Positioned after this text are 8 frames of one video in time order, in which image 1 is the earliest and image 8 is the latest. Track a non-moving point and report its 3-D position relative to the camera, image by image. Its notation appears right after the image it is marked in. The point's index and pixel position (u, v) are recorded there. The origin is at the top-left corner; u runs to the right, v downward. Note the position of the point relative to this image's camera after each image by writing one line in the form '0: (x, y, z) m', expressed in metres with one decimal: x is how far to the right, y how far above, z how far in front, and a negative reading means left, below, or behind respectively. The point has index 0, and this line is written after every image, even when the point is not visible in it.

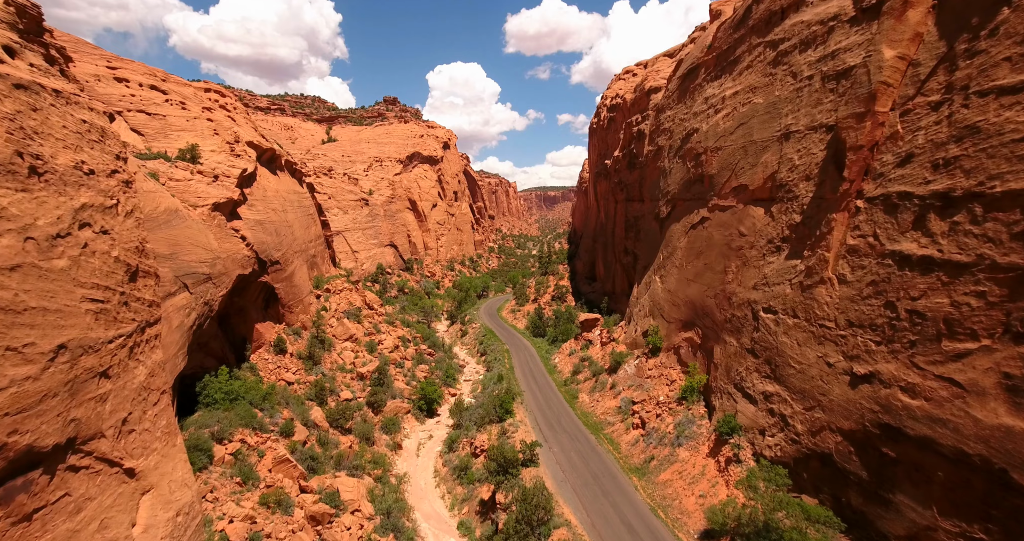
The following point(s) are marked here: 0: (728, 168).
0: (+8.5, +4.0, +19.1) m
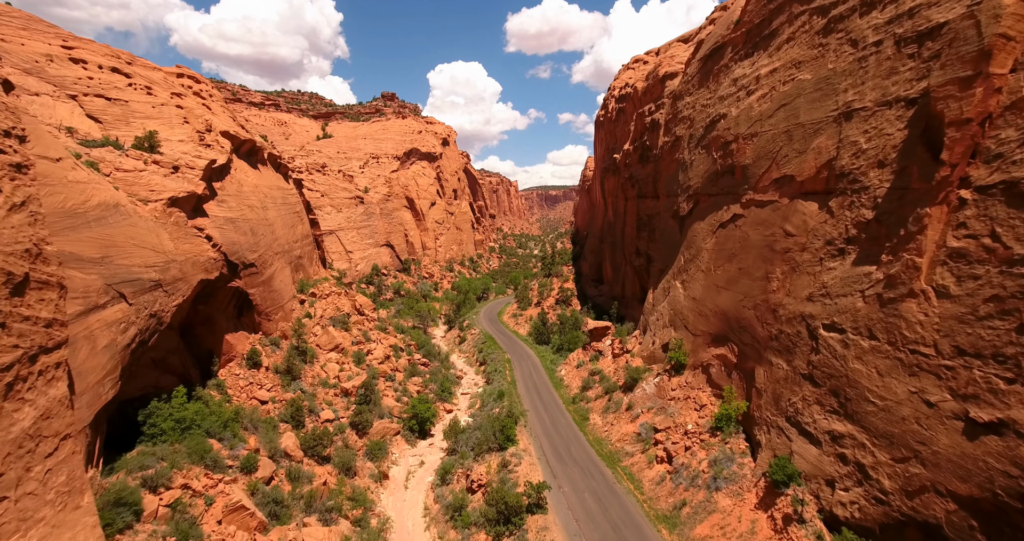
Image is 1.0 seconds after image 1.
0: (+8.5, +3.9, +16.4) m
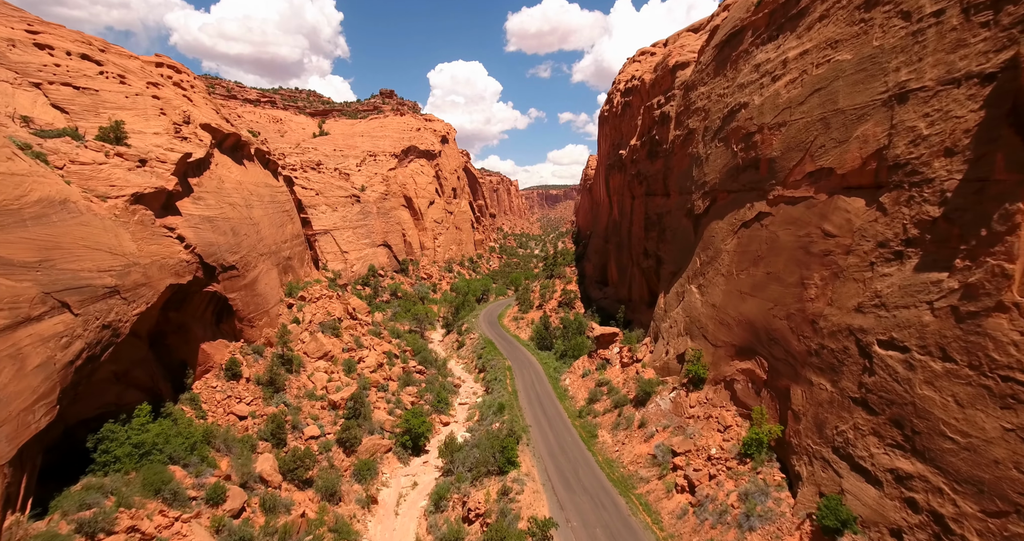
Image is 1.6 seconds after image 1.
0: (+8.6, +3.7, +14.7) m
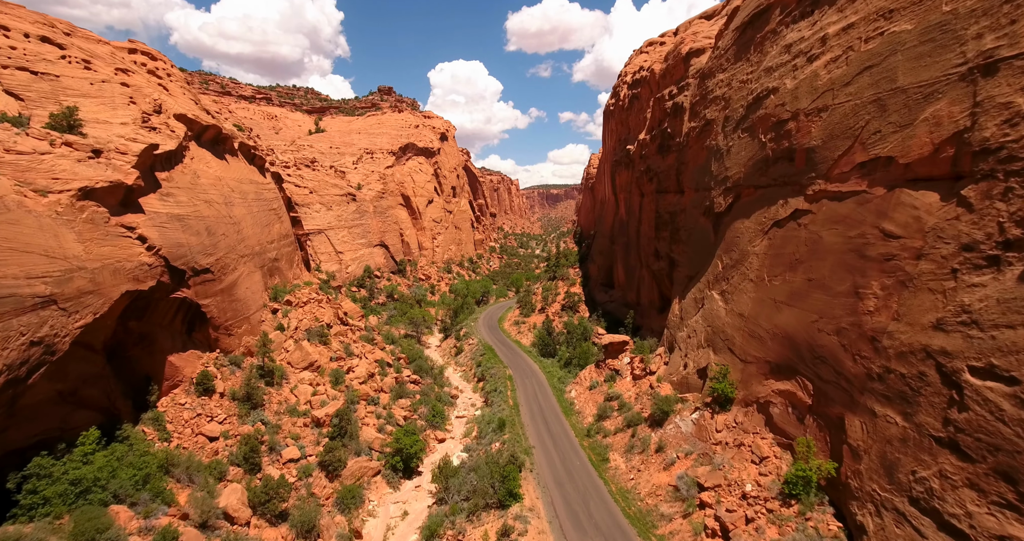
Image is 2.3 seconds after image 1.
0: (+8.6, +3.6, +12.8) m
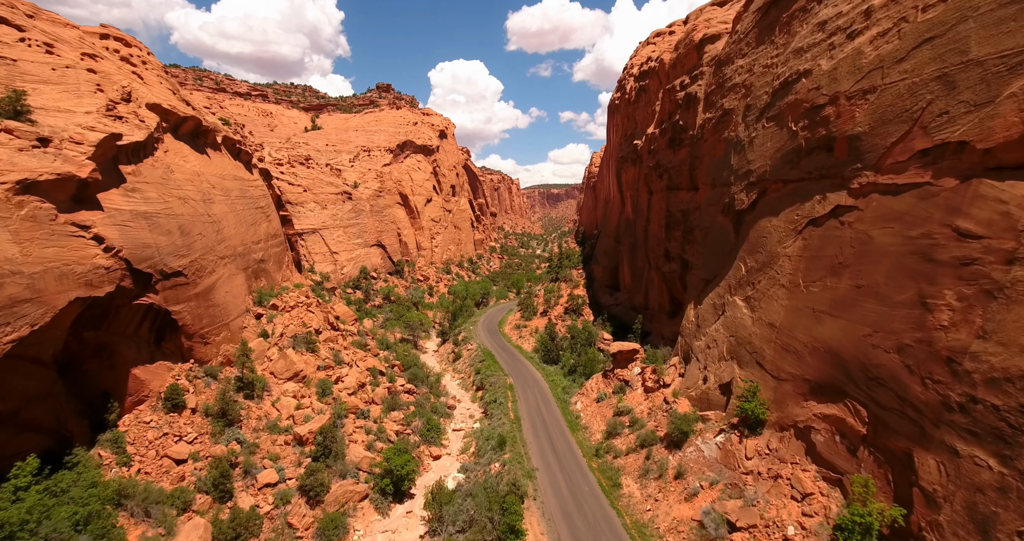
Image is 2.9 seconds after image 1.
0: (+8.7, +3.4, +11.0) m
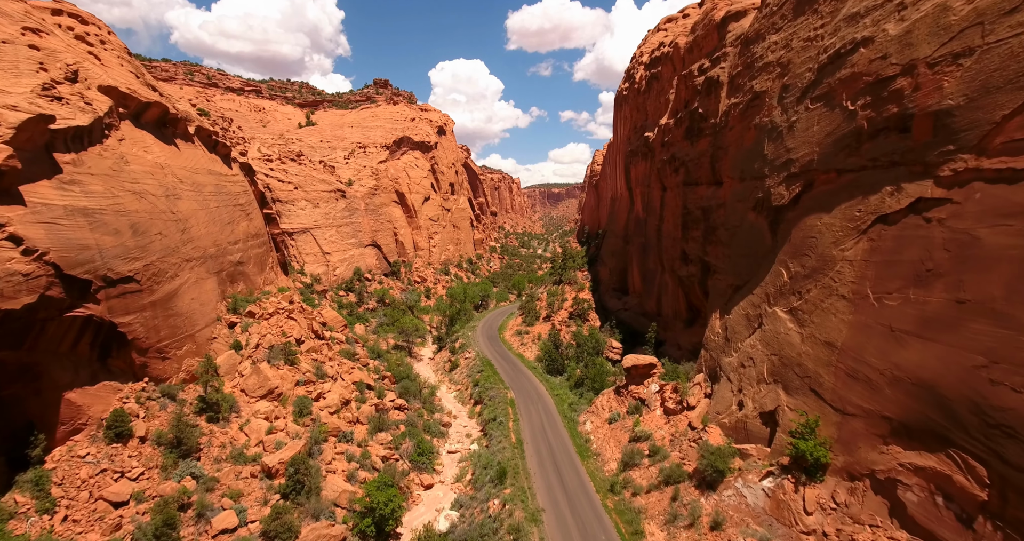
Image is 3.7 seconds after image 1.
0: (+8.7, +3.3, +8.6) m
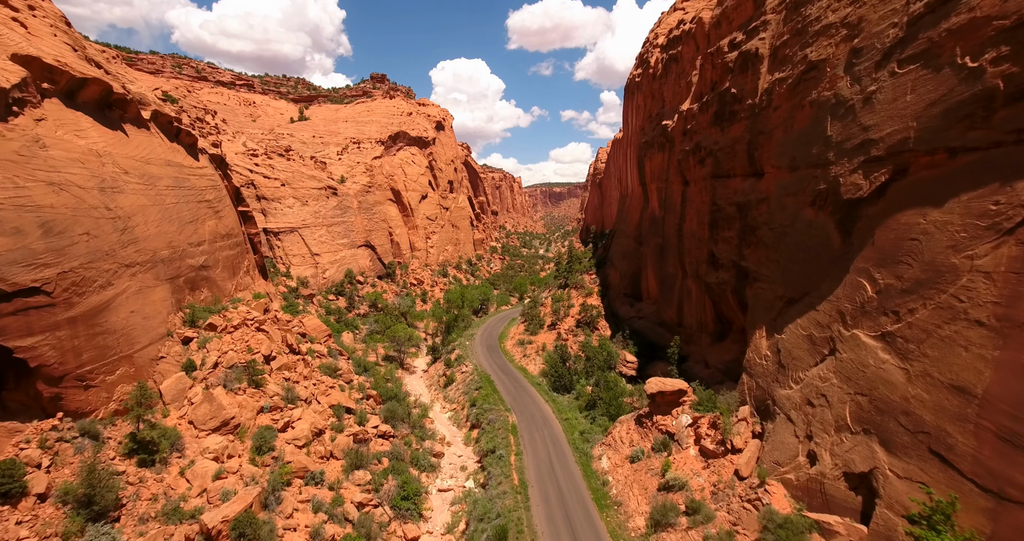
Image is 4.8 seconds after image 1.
0: (+8.8, +3.0, +5.4) m
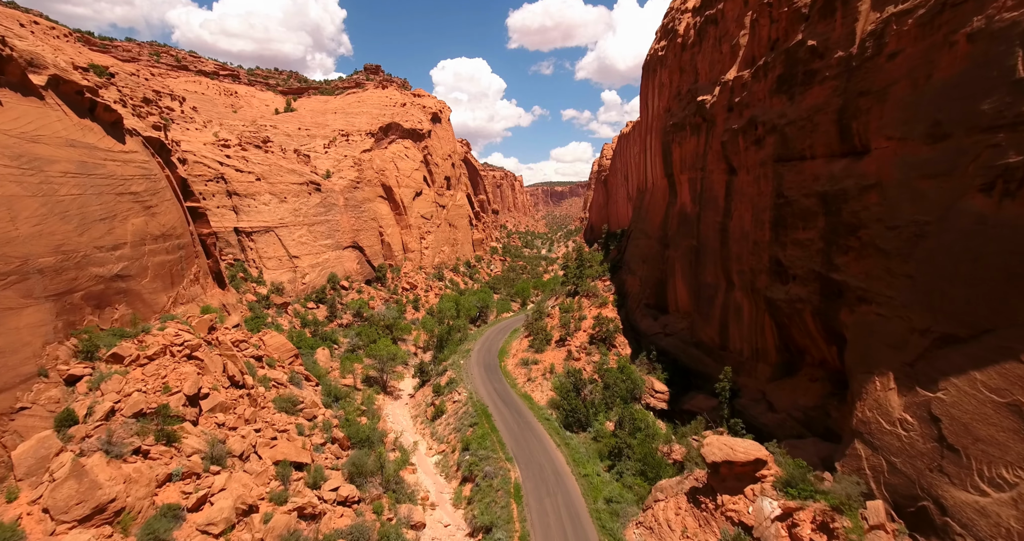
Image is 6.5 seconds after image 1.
0: (+8.8, +2.6, +0.4) m
